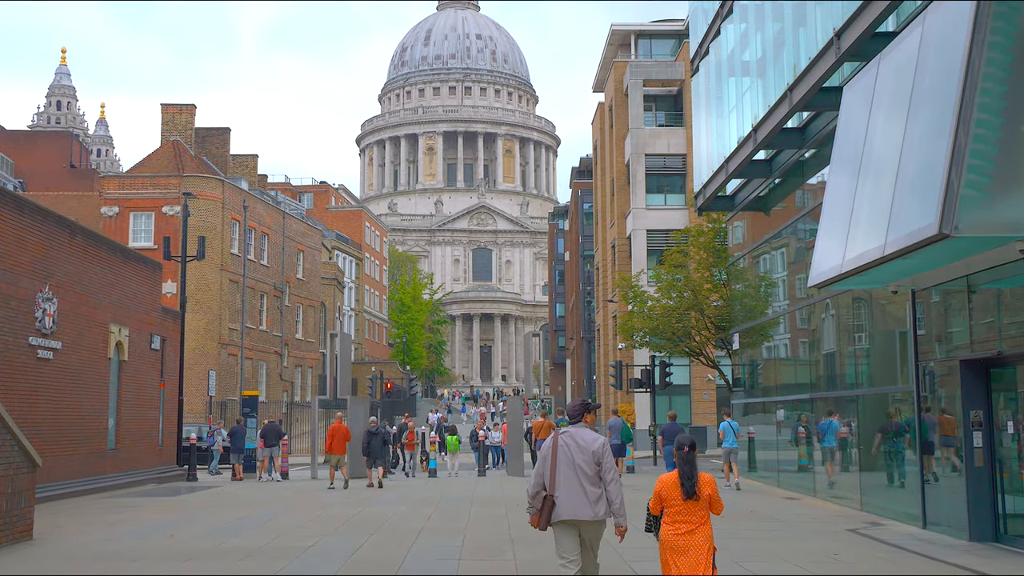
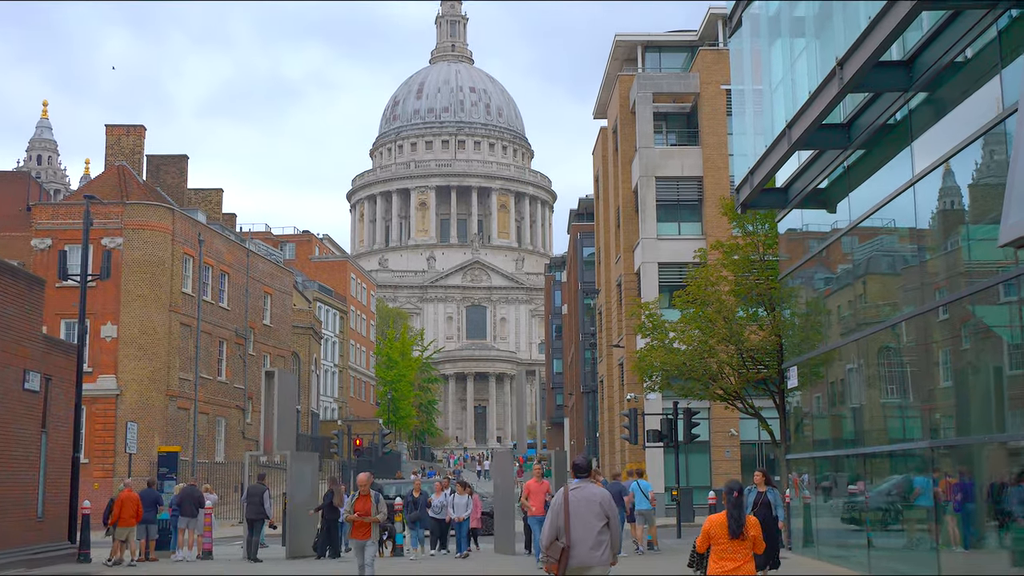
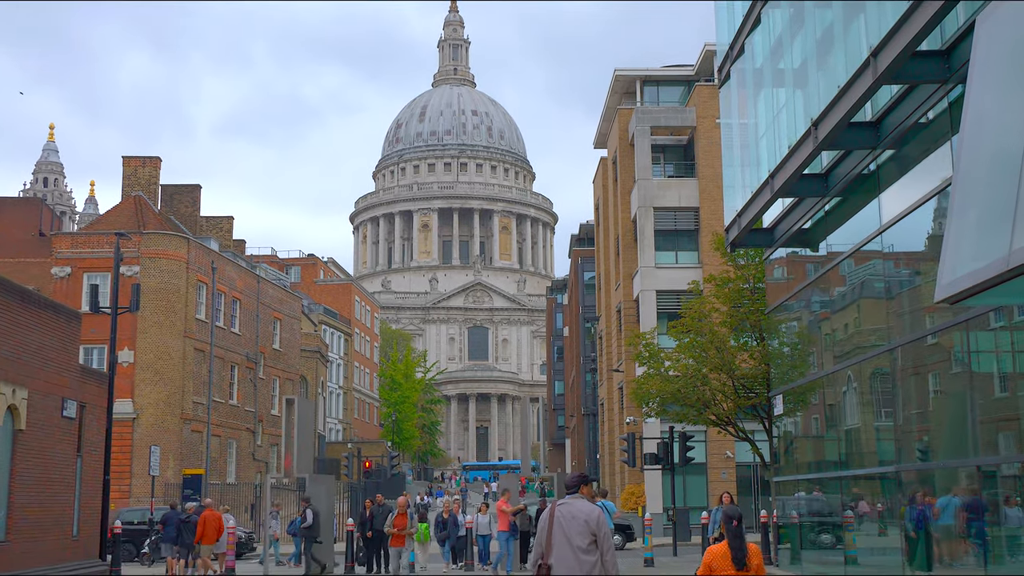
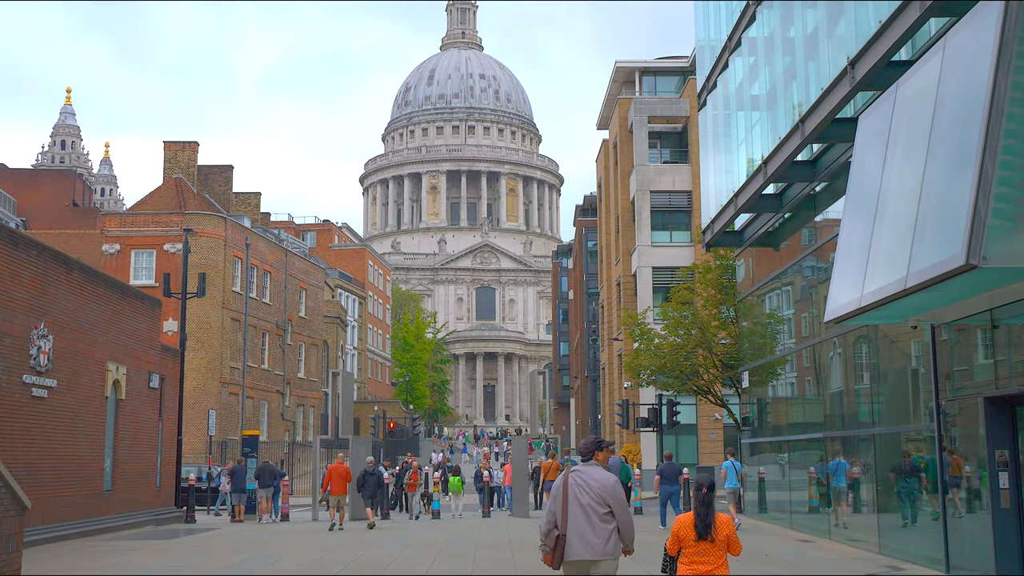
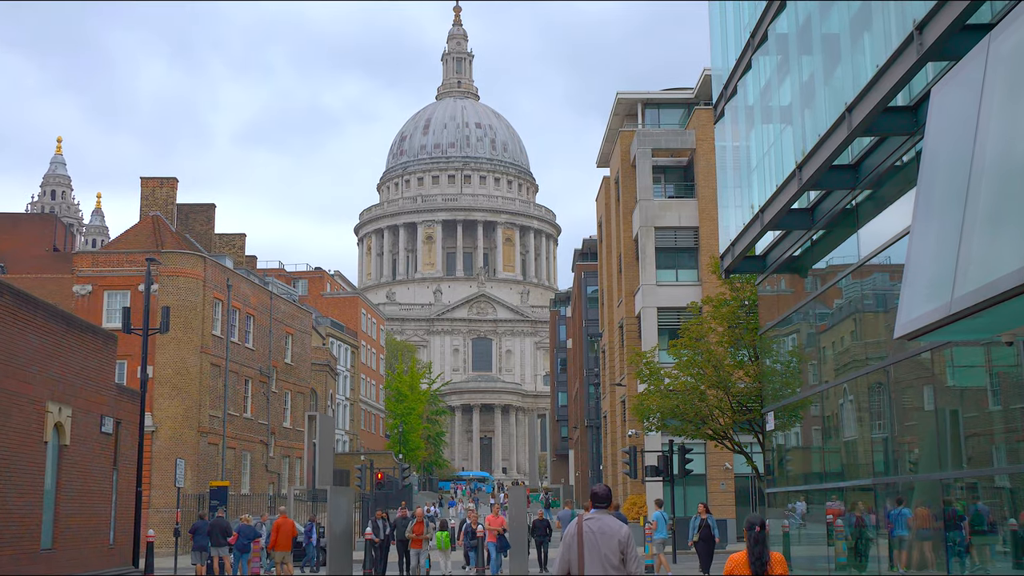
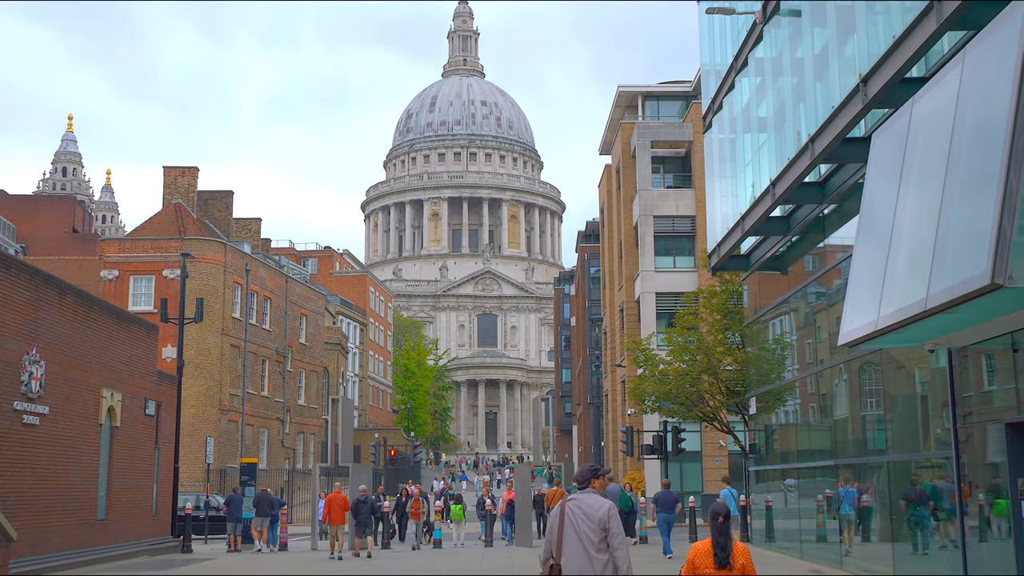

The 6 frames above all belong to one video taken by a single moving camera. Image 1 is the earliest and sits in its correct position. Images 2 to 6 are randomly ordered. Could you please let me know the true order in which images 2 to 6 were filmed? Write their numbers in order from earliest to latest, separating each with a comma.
4, 6, 5, 3, 2
